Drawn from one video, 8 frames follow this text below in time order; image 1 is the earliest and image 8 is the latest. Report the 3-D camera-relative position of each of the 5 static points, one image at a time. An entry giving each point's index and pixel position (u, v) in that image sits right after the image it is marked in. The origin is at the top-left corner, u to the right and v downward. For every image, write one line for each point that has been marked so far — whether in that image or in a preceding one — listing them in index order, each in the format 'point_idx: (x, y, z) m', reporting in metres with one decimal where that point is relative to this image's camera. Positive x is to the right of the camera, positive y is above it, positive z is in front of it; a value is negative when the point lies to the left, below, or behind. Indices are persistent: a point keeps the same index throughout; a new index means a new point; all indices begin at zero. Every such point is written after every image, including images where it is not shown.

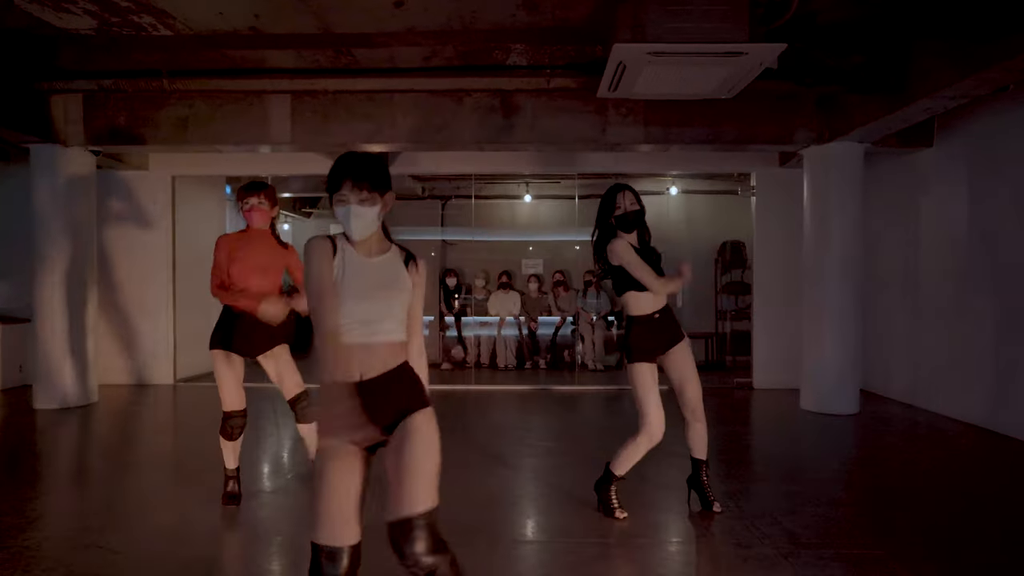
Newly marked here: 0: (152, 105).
0: (-3.1, +1.6, +6.4) m
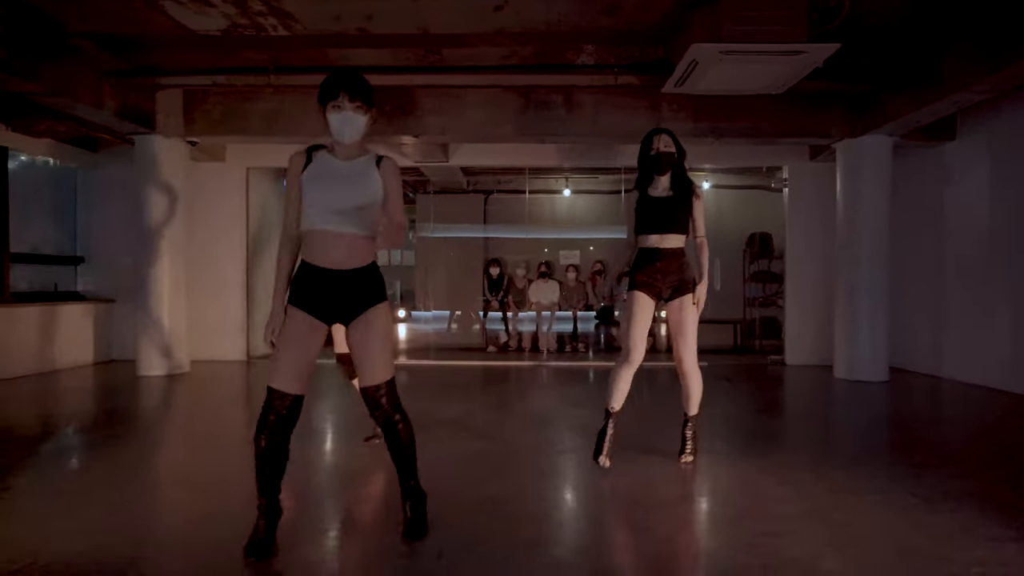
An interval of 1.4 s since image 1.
0: (-2.6, +1.8, +7.0) m
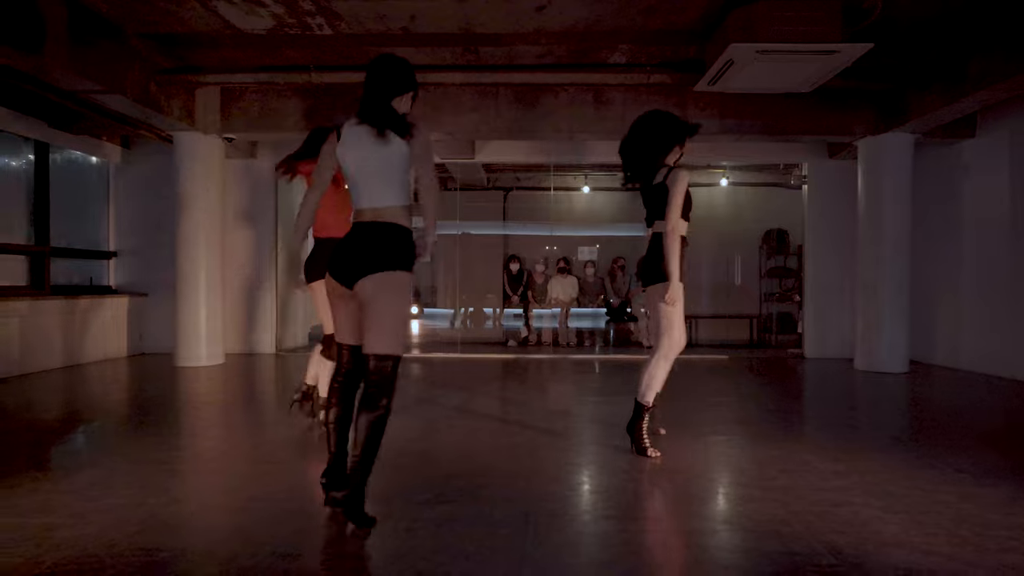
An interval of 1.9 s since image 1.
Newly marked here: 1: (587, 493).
0: (-2.3, +1.9, +7.2) m
1: (+0.3, -0.9, +3.2) m
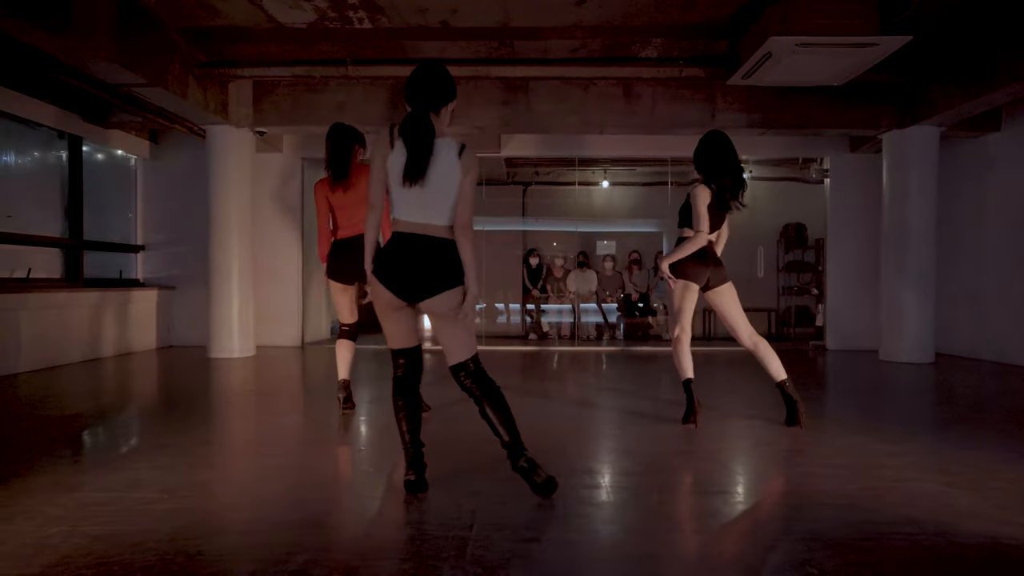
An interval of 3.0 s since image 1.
0: (-2.0, +1.9, +7.2) m
1: (+0.6, -0.8, +3.3) m
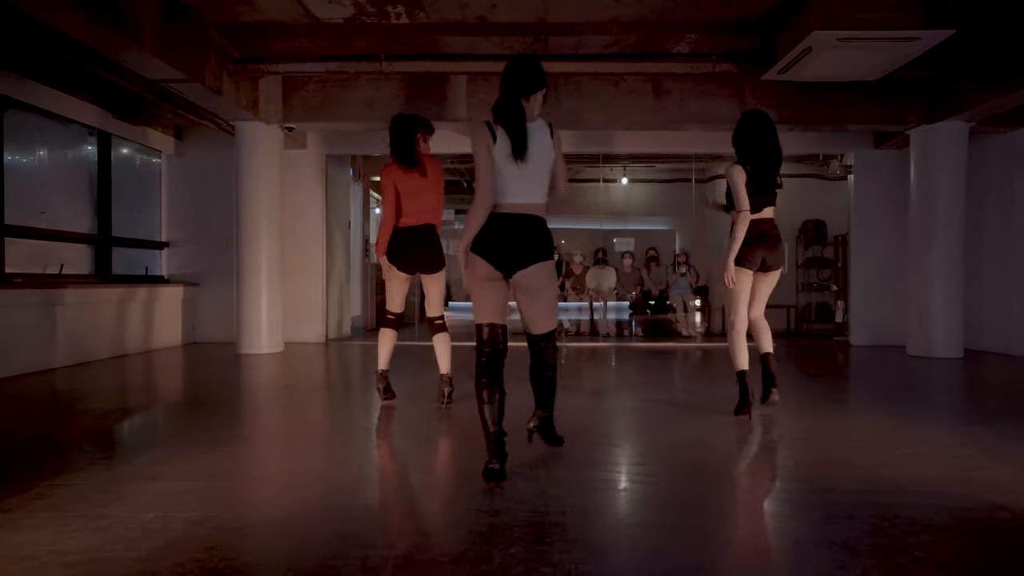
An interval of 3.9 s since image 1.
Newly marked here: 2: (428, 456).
0: (-1.7, +2.0, +7.3) m
1: (+0.9, -0.8, +3.3) m
2: (-0.4, -0.8, +3.5) m
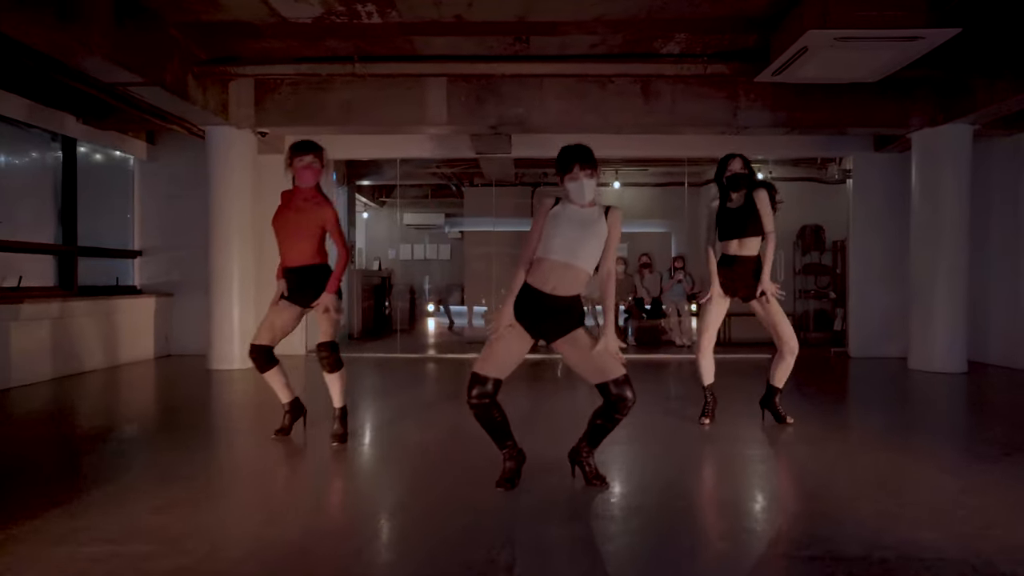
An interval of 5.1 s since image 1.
0: (-1.8, +1.9, +6.9) m
1: (+0.8, -0.9, +3.0) m
2: (-0.6, -0.9, +3.2) m
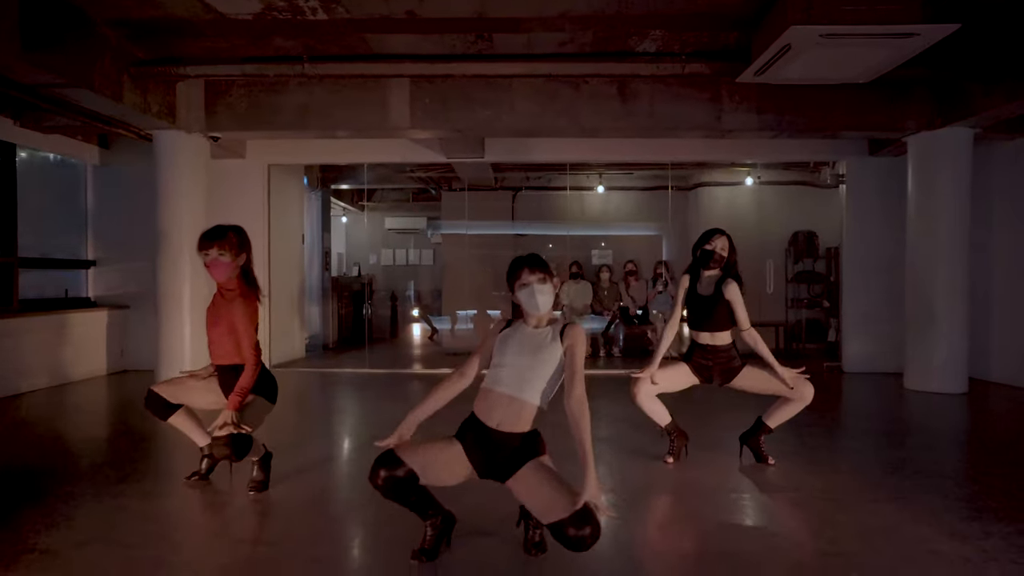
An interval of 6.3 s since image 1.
0: (-2.1, +1.7, +6.5) m
1: (+0.5, -1.0, +2.6) m
2: (-0.8, -1.1, +2.7) m
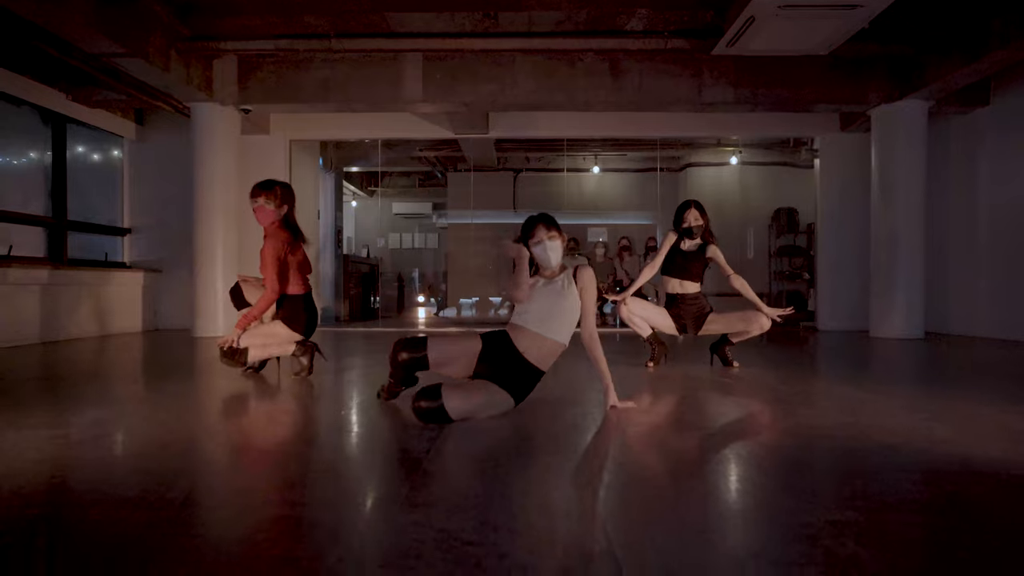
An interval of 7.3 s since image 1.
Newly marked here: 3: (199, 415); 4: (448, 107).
0: (-2.1, +2.2, +7.2) m
1: (+0.5, -0.6, +3.3) m
2: (-0.8, -0.6, +3.4) m
3: (-1.5, -0.6, +3.5) m
4: (-0.6, +1.8, +7.3) m
